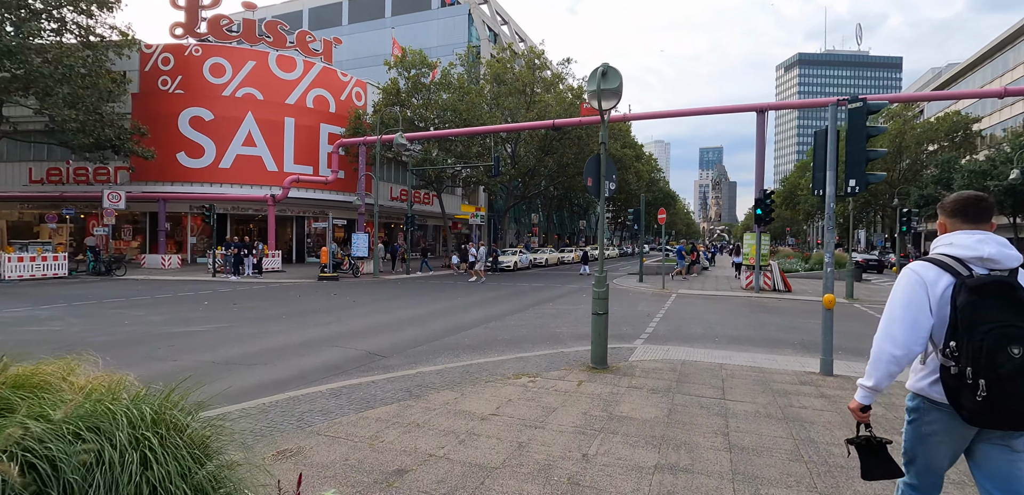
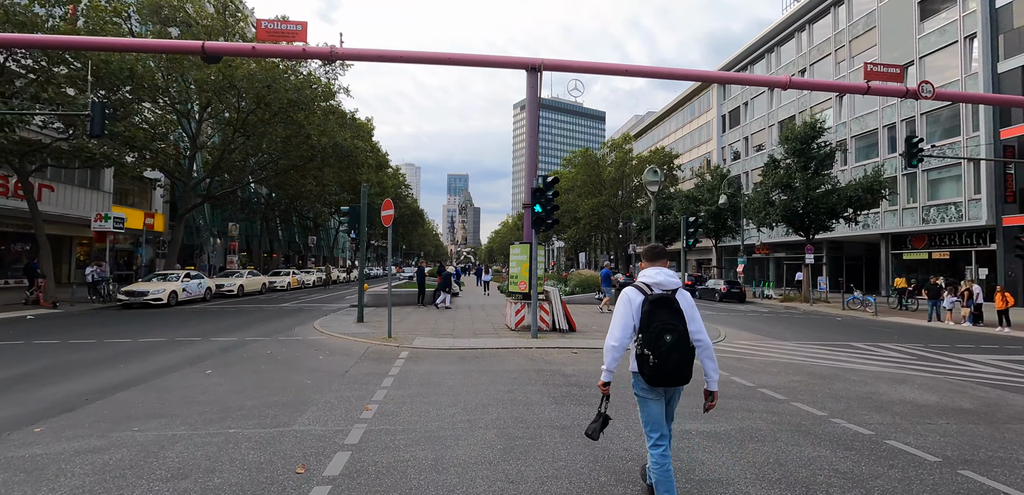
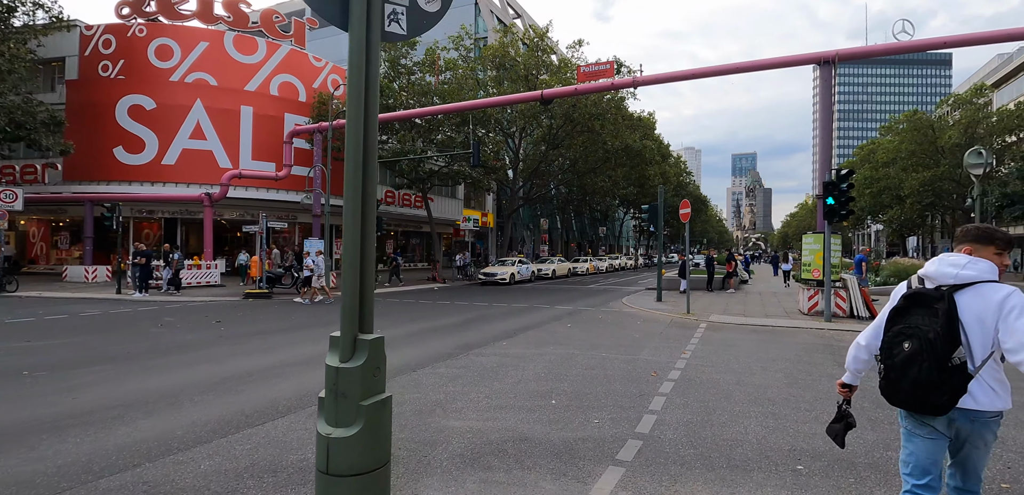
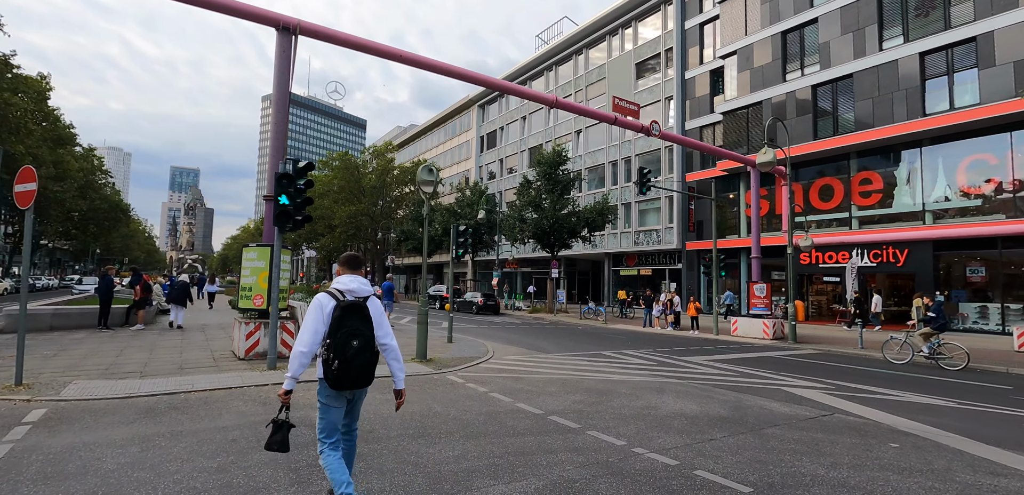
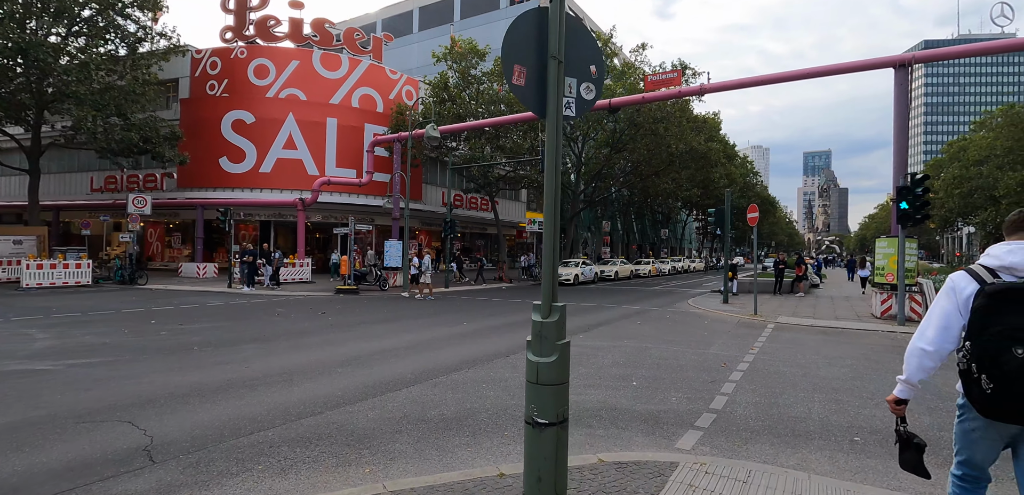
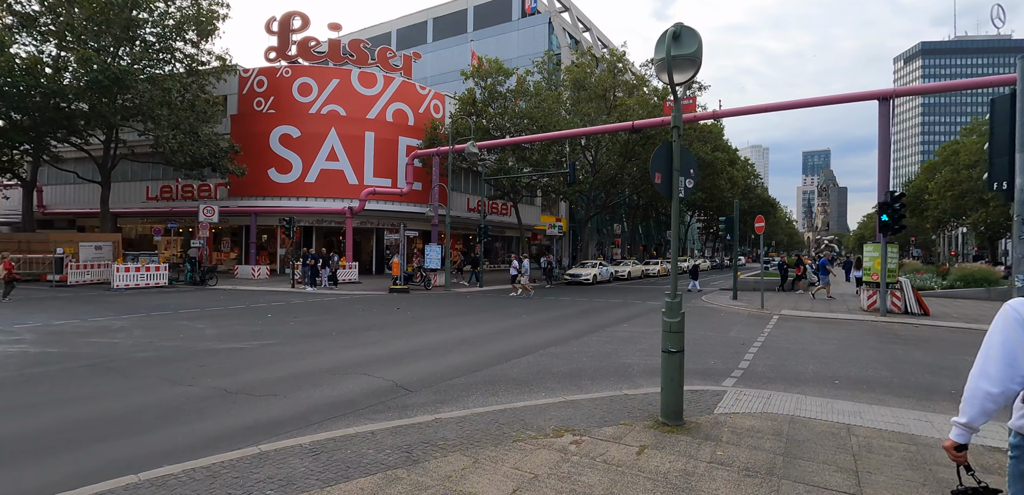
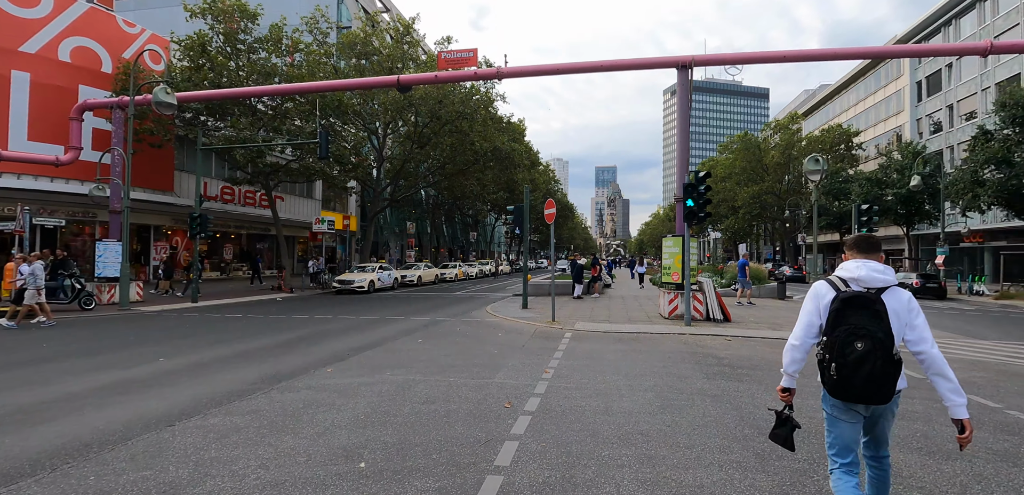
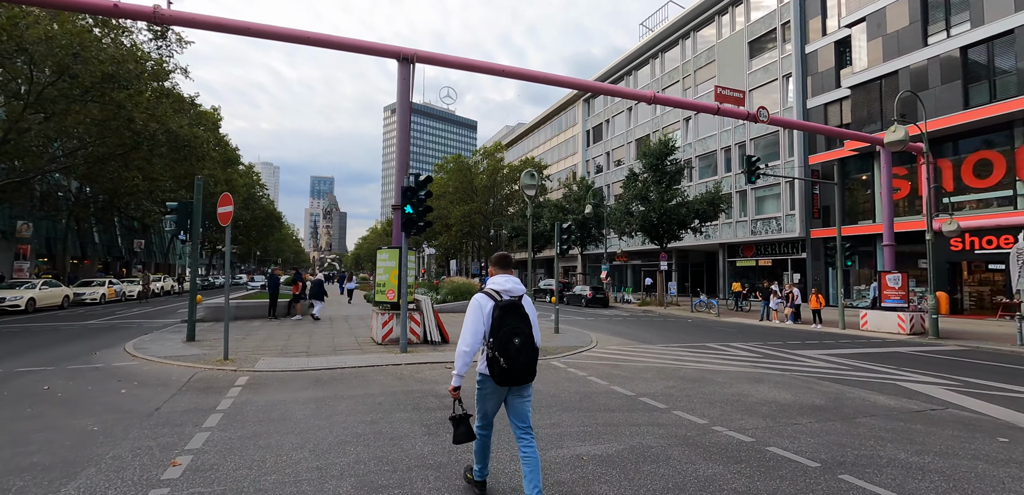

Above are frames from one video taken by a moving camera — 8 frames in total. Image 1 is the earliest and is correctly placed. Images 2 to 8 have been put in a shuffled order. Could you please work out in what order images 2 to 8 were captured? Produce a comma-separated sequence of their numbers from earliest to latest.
6, 5, 3, 7, 2, 8, 4
